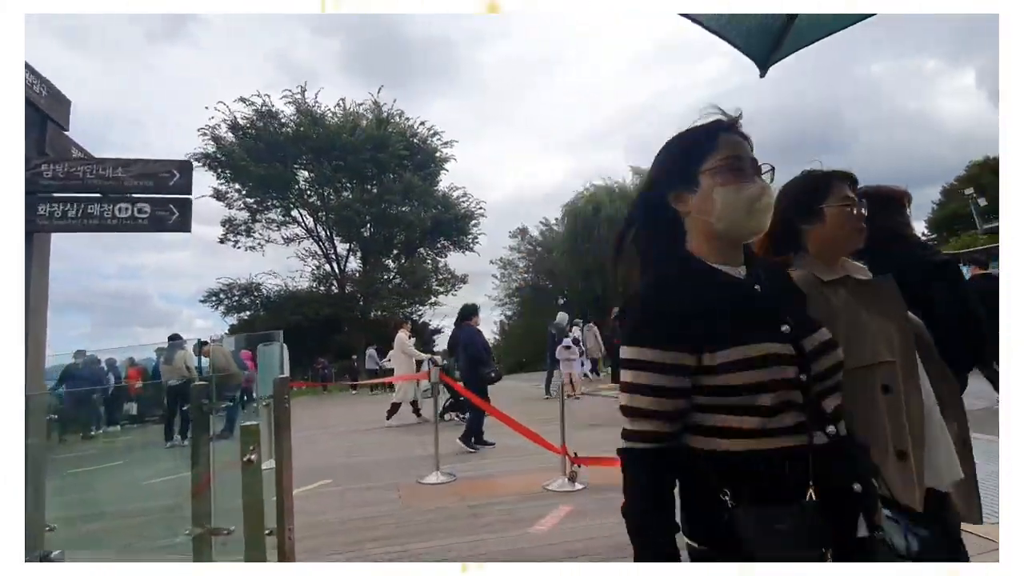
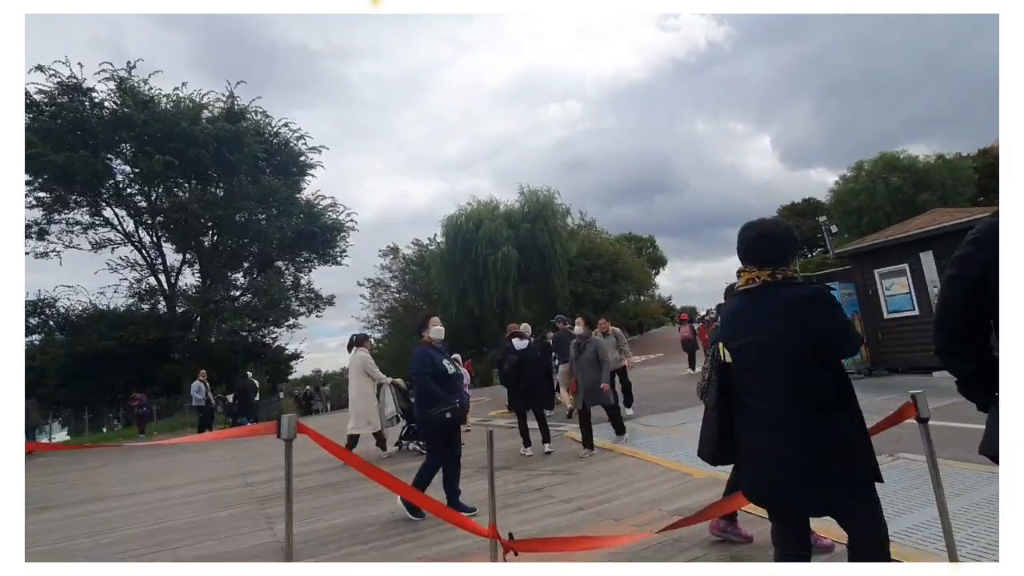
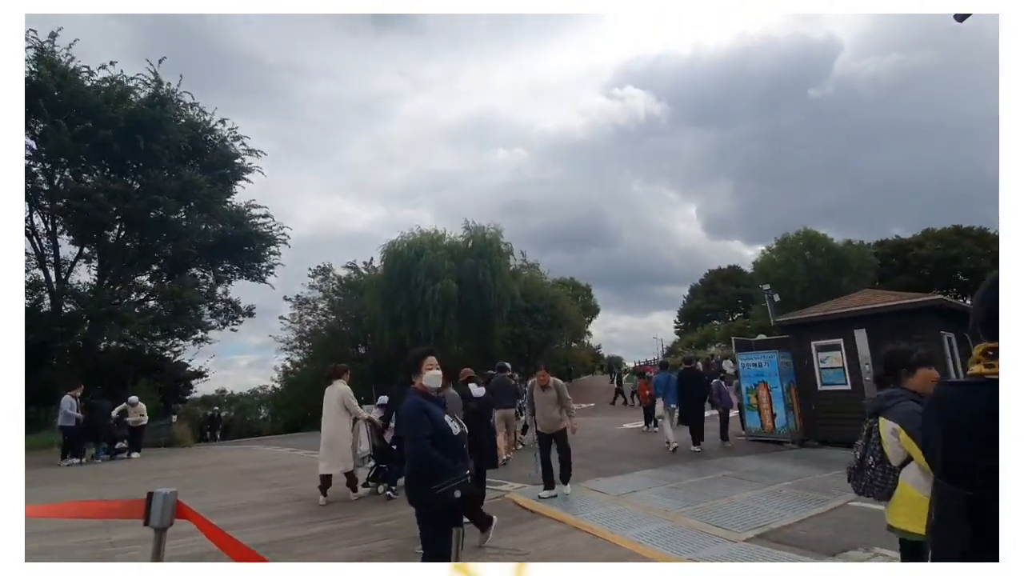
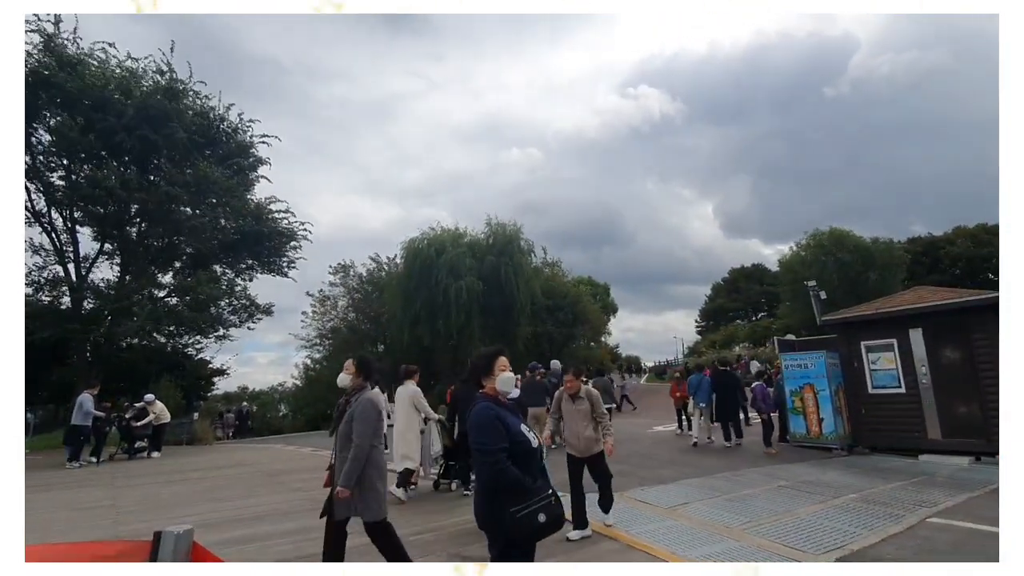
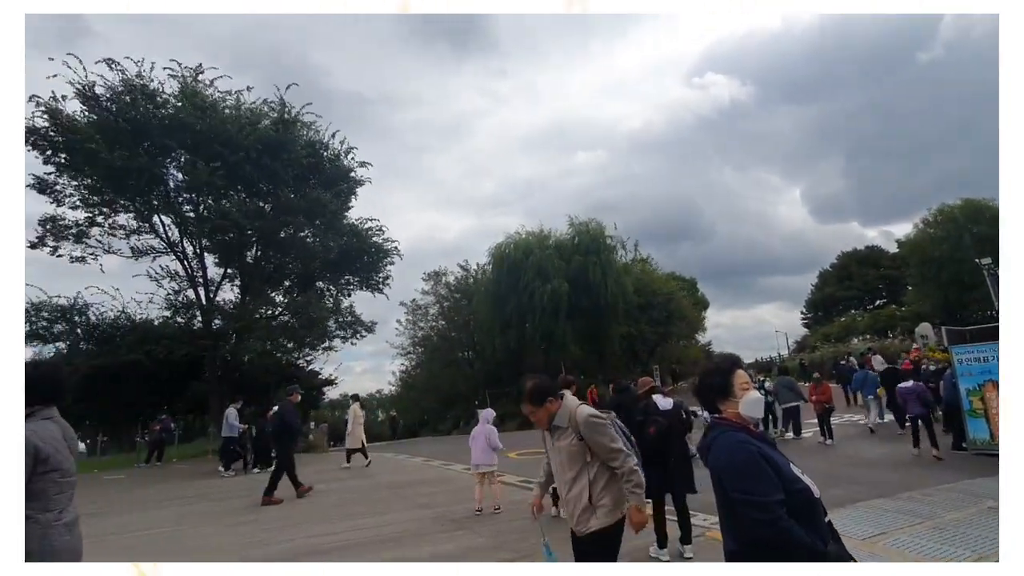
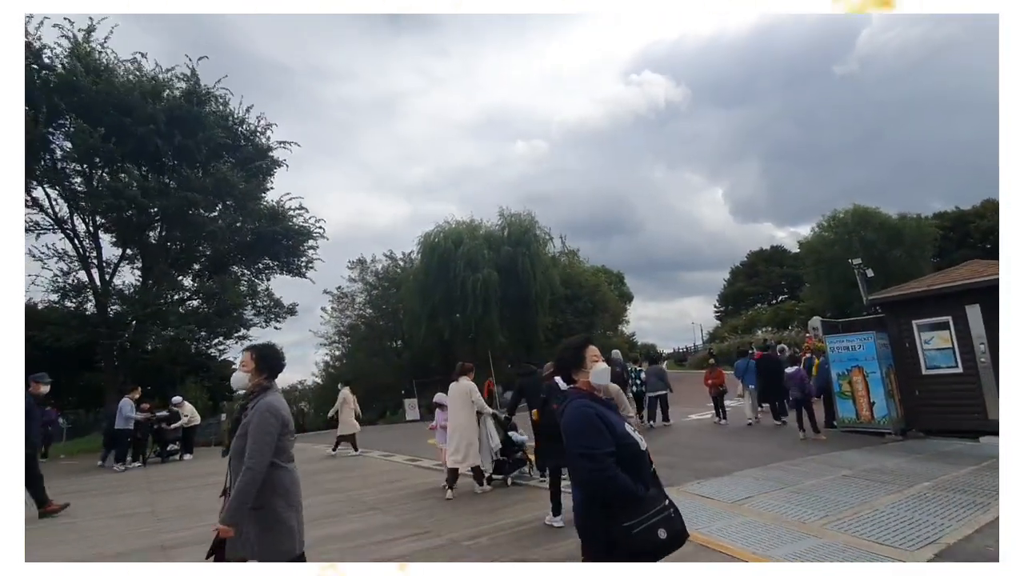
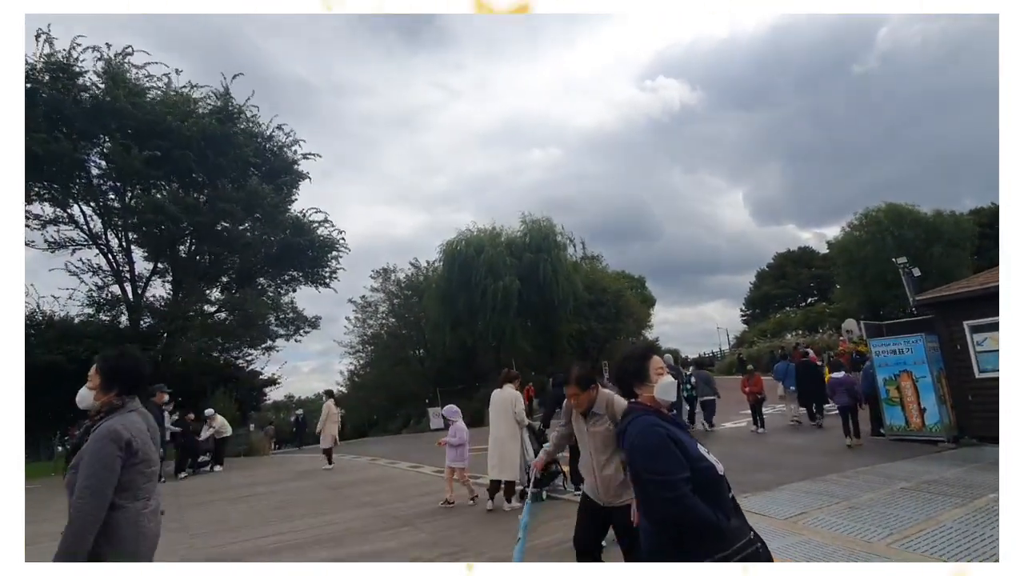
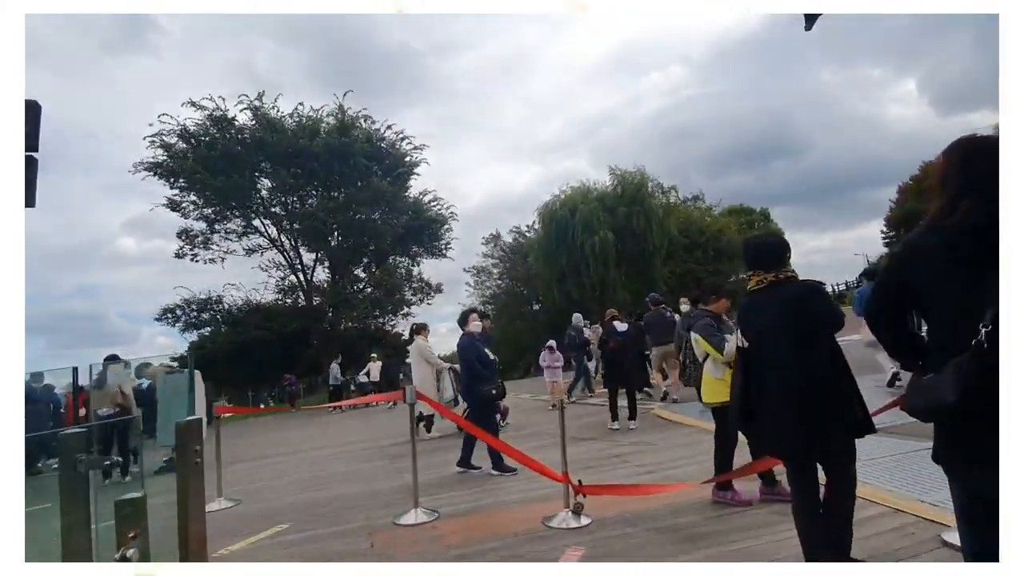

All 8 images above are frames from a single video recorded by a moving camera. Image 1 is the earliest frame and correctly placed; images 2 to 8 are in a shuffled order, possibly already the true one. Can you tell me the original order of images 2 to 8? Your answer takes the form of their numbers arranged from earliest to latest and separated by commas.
8, 2, 3, 4, 6, 7, 5
